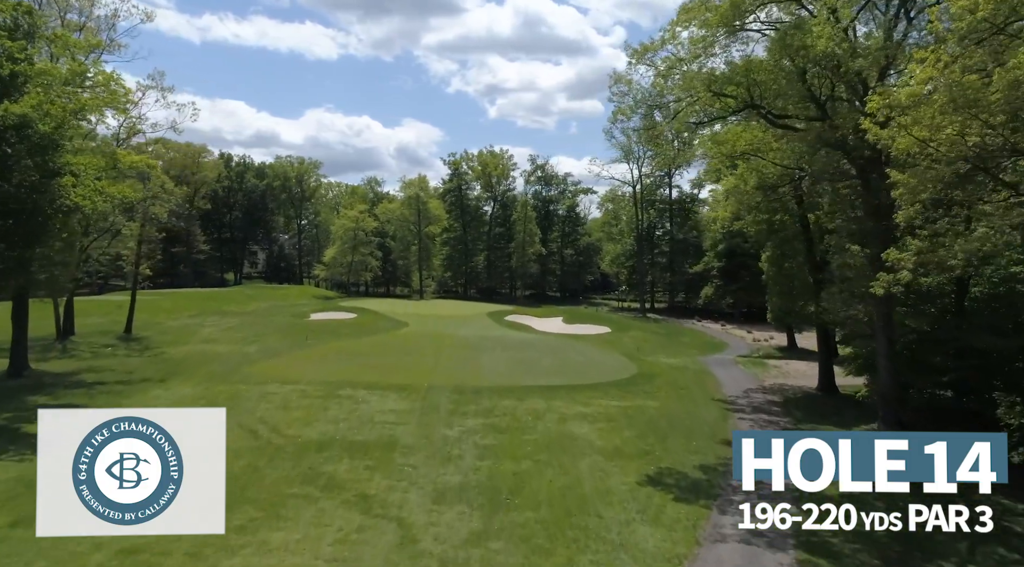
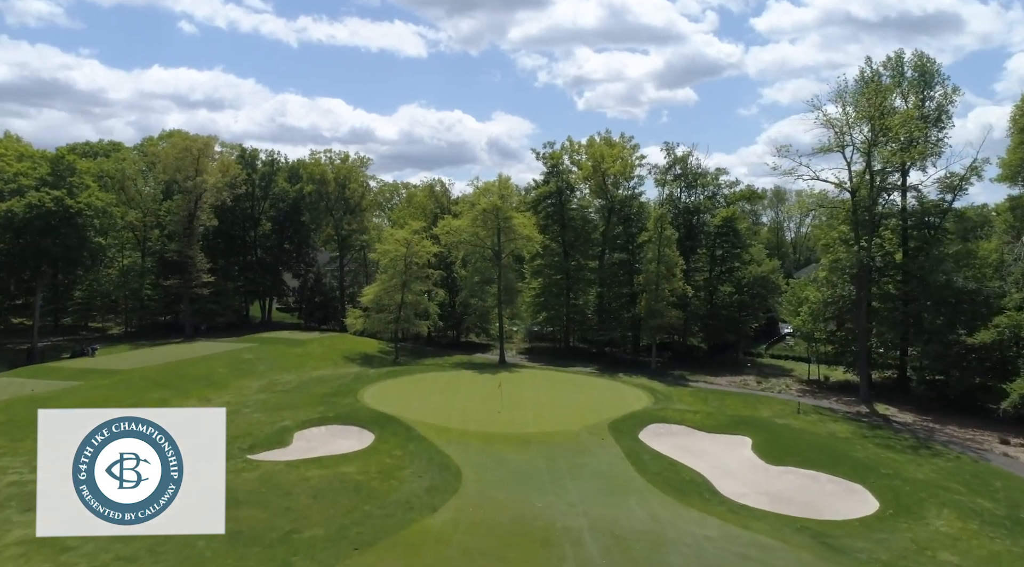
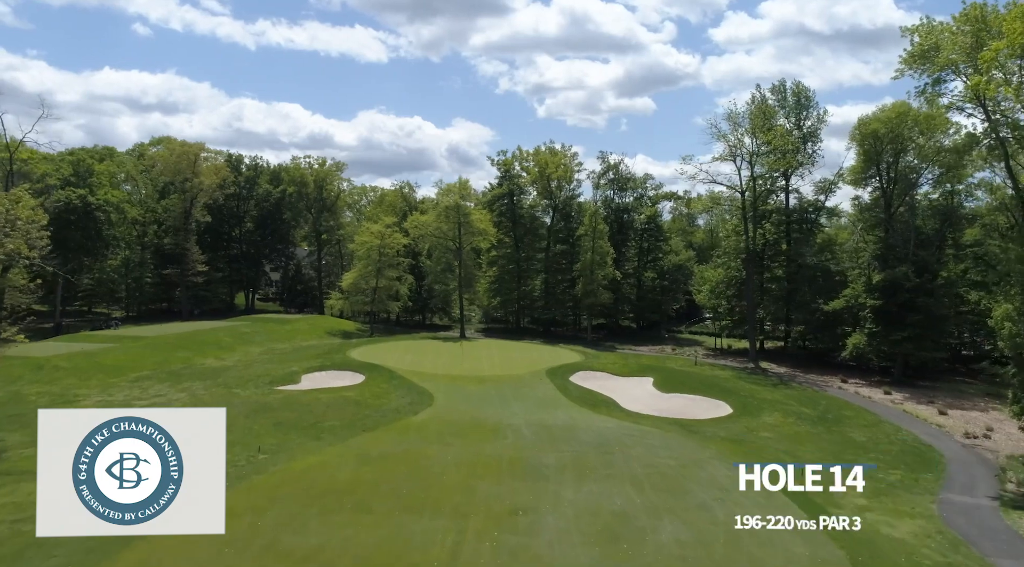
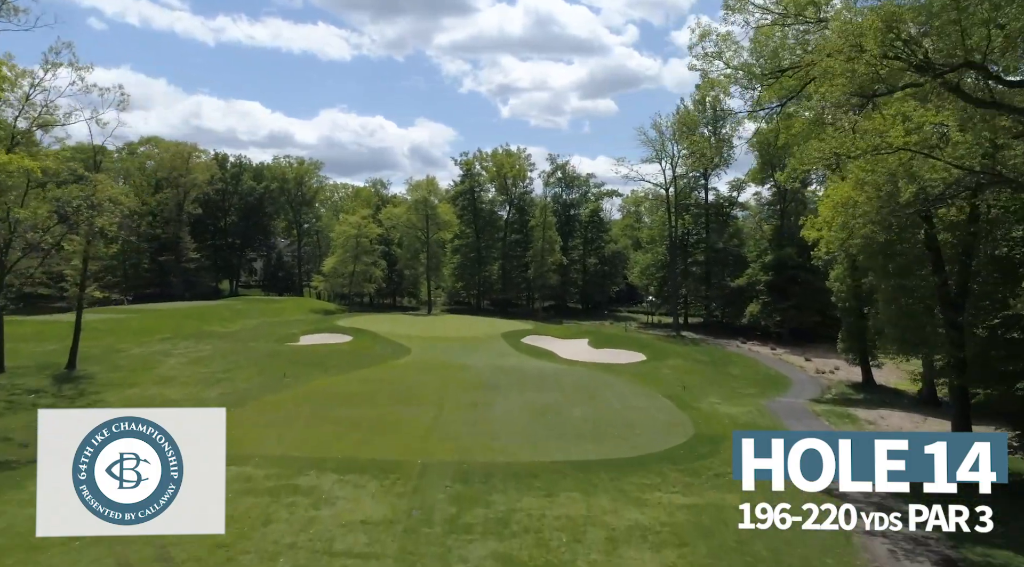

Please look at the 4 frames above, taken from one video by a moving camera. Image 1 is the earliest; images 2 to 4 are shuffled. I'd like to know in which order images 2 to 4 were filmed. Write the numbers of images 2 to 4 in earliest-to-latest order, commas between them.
4, 3, 2
